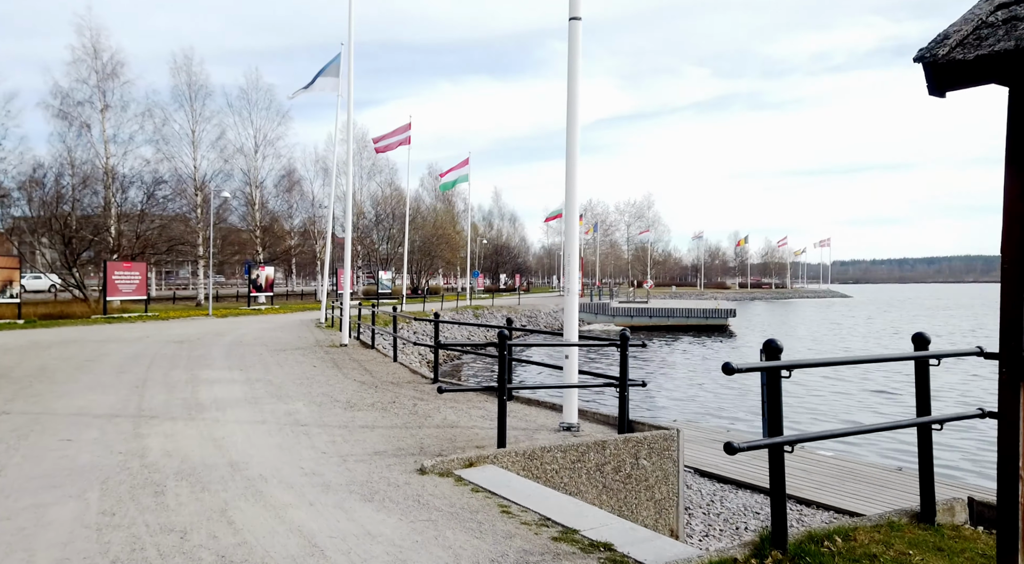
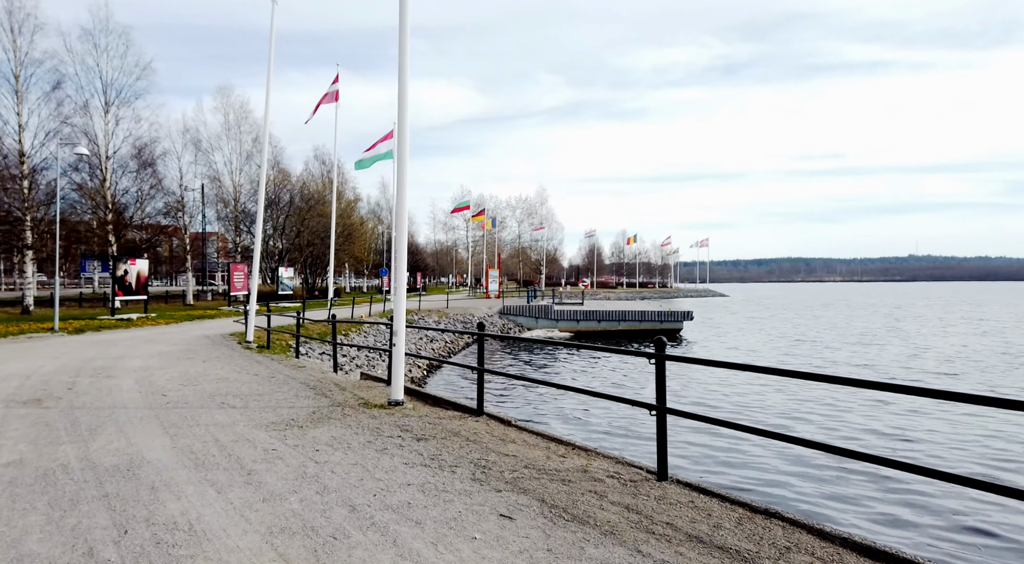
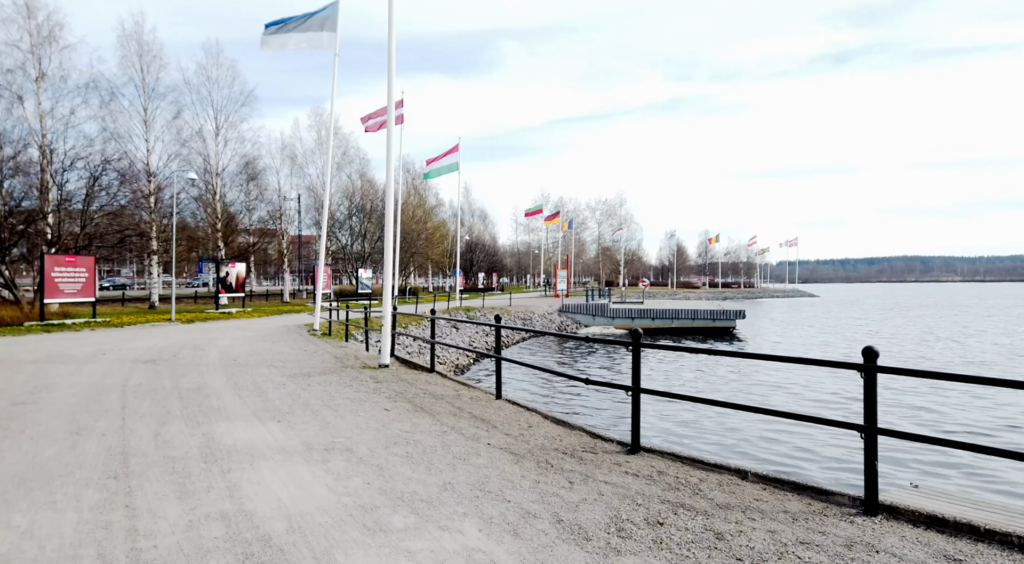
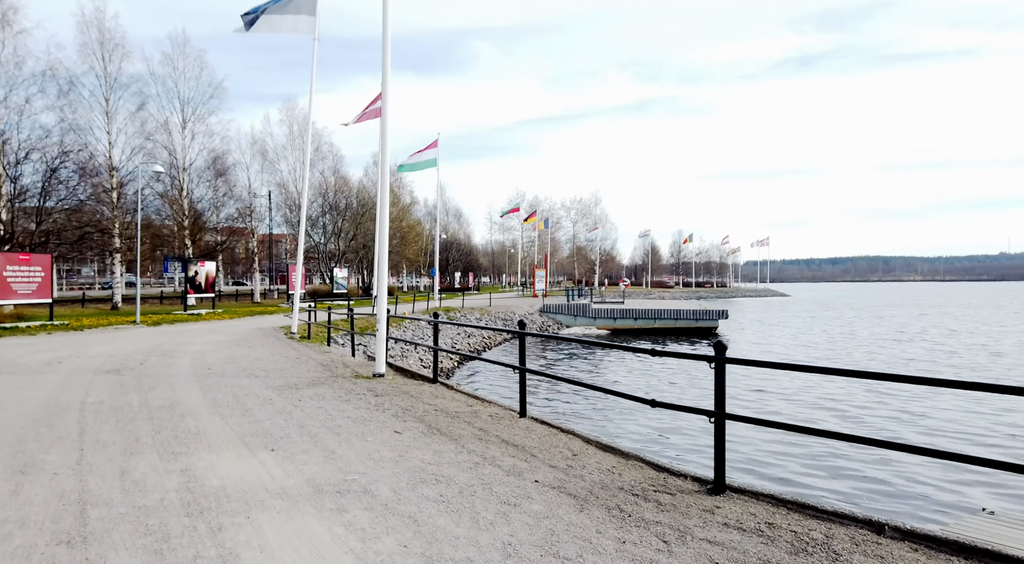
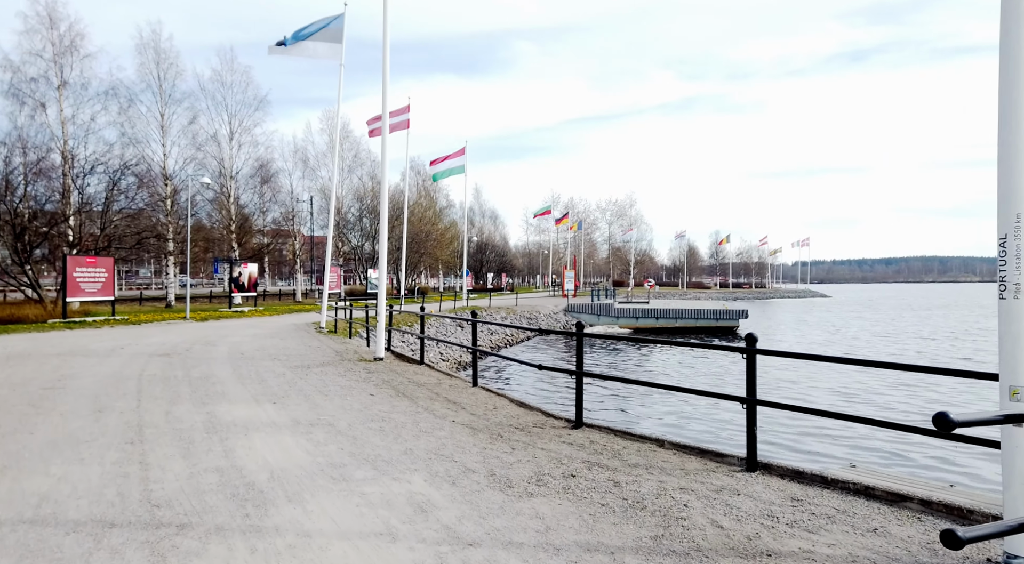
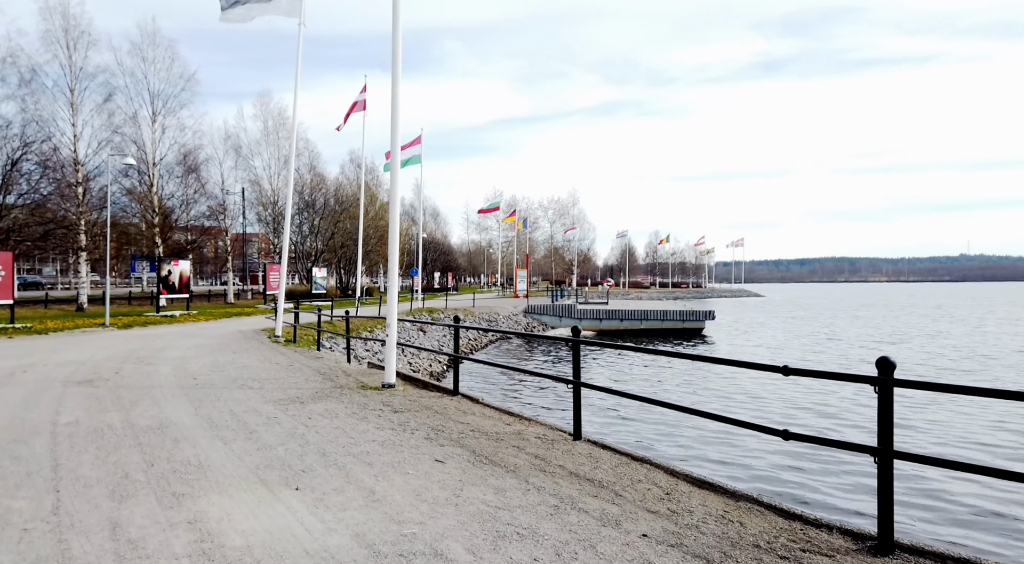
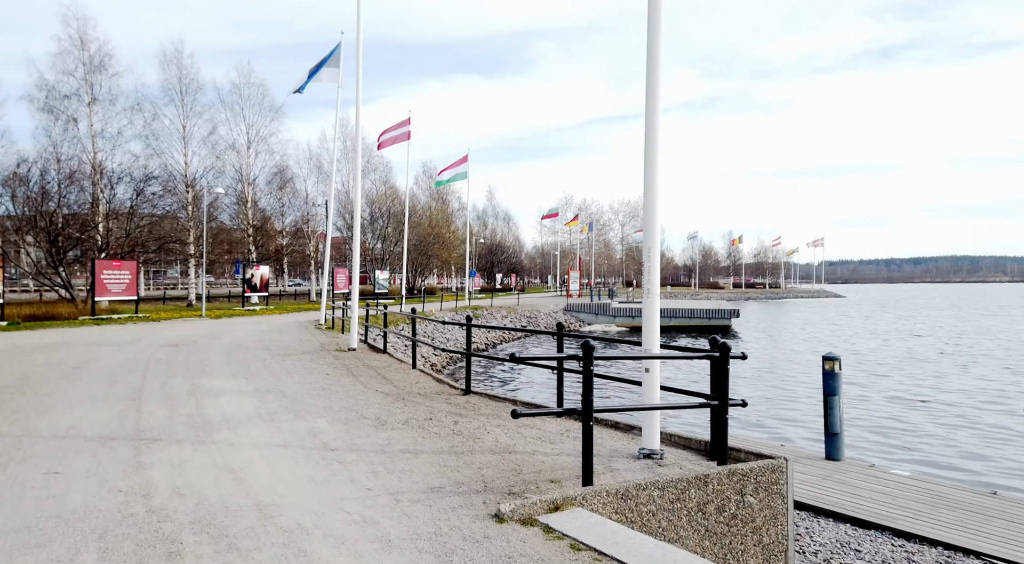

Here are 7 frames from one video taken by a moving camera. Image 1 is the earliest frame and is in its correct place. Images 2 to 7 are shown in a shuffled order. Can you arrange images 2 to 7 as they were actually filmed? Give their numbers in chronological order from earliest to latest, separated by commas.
7, 5, 3, 4, 6, 2
